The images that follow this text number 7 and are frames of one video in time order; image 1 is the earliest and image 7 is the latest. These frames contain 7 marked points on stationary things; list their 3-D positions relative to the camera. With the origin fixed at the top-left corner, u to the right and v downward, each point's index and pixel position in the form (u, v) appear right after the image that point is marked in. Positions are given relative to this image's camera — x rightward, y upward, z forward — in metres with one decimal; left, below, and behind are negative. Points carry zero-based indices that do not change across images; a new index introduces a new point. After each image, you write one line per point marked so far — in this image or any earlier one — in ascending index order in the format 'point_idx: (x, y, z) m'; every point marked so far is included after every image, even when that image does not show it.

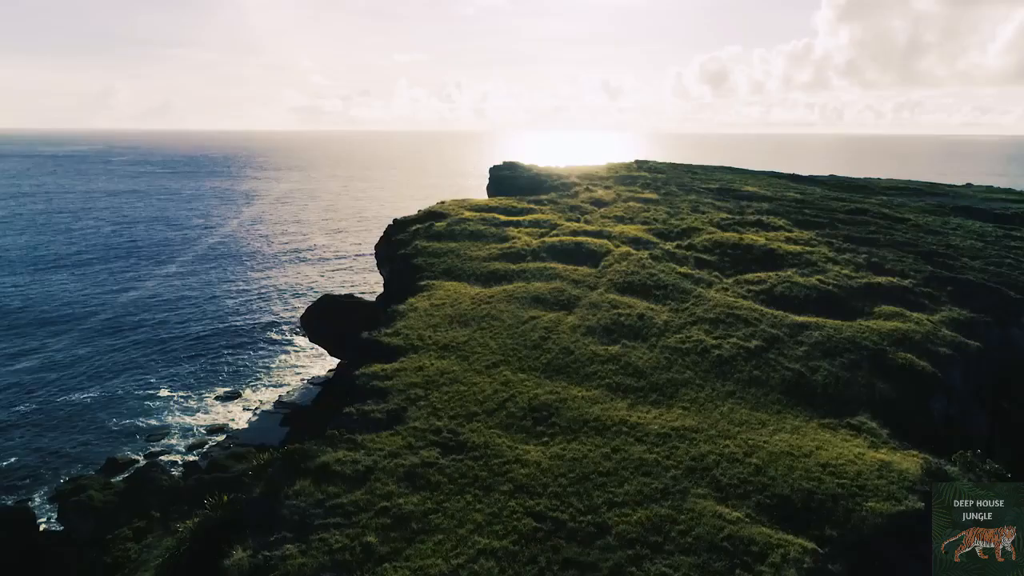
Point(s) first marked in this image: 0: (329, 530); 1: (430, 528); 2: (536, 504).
0: (-4.5, -5.8, +18.3) m
1: (-2.0, -5.9, +18.7) m
2: (+0.6, -5.6, +19.8) m
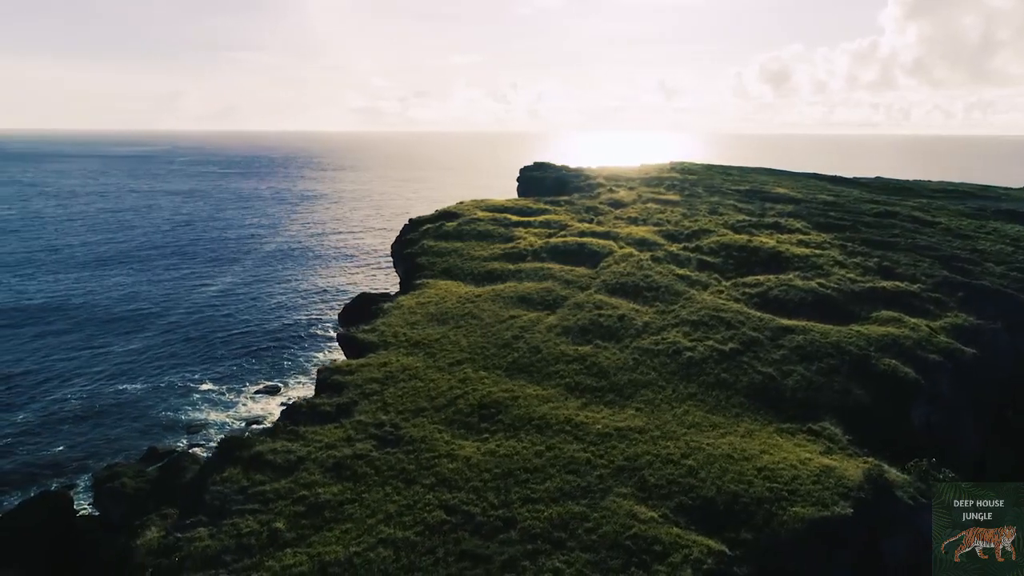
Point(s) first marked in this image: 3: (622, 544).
0: (-6.8, -5.7, +19.1) m
1: (-4.3, -5.8, +19.3) m
2: (-1.6, -5.6, +20.3) m
3: (+2.6, -6.2, +18.6) m
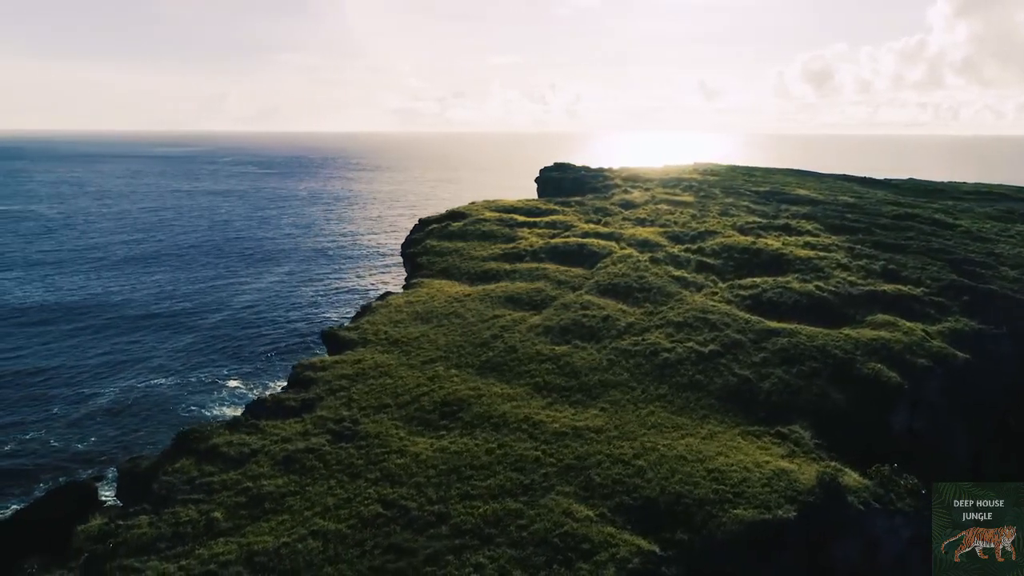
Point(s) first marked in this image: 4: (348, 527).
0: (-8.5, -5.6, +19.7) m
1: (-6.0, -5.7, +19.7) m
2: (-3.3, -5.5, +20.6) m
3: (+0.9, -6.2, +18.8) m
4: (-4.1, -5.9, +19.0) m
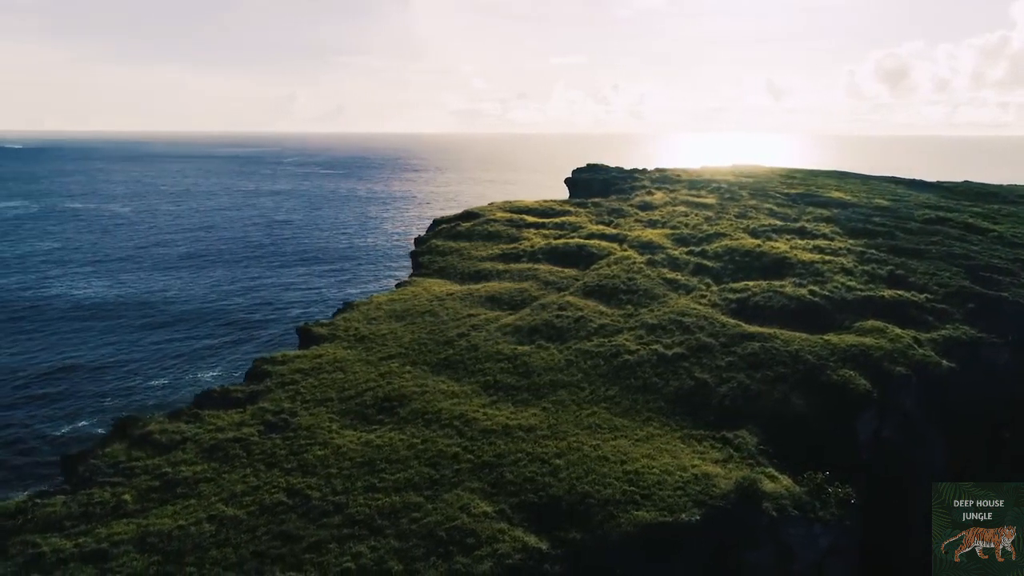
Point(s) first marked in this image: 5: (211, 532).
0: (-11.2, -5.4, +20.8) m
1: (-8.7, -5.6, +20.7) m
2: (-5.9, -5.4, +21.4) m
3: (-1.9, -6.2, +19.2) m
4: (-6.9, -5.8, +19.8) m
5: (-7.4, -6.0, +18.8) m
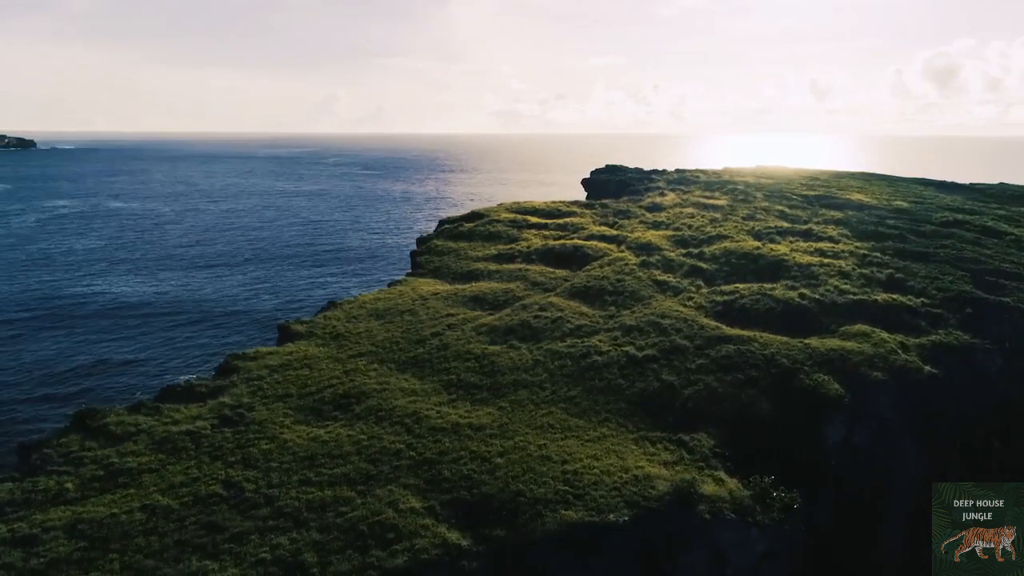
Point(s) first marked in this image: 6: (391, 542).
0: (-13.1, -5.3, +21.7) m
1: (-10.7, -5.5, +21.4) m
2: (-7.9, -5.4, +21.9) m
3: (-3.9, -6.2, +19.6) m
4: (-8.9, -5.8, +20.4) m
5: (-9.5, -6.0, +19.5) m
6: (-3.0, -6.4, +19.2) m
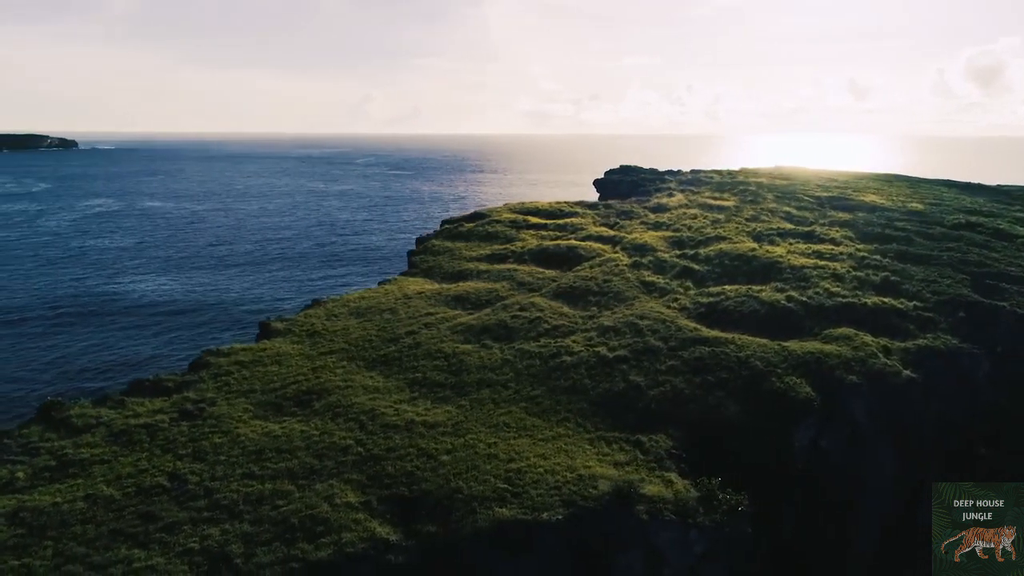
0: (-14.9, -5.2, +22.4) m
1: (-12.4, -5.4, +22.0) m
2: (-9.6, -5.3, +22.5) m
3: (-5.8, -6.1, +20.0) m
4: (-10.7, -5.7, +21.0) m
5: (-11.3, -5.9, +20.1) m
6: (-4.9, -6.3, +19.5) m
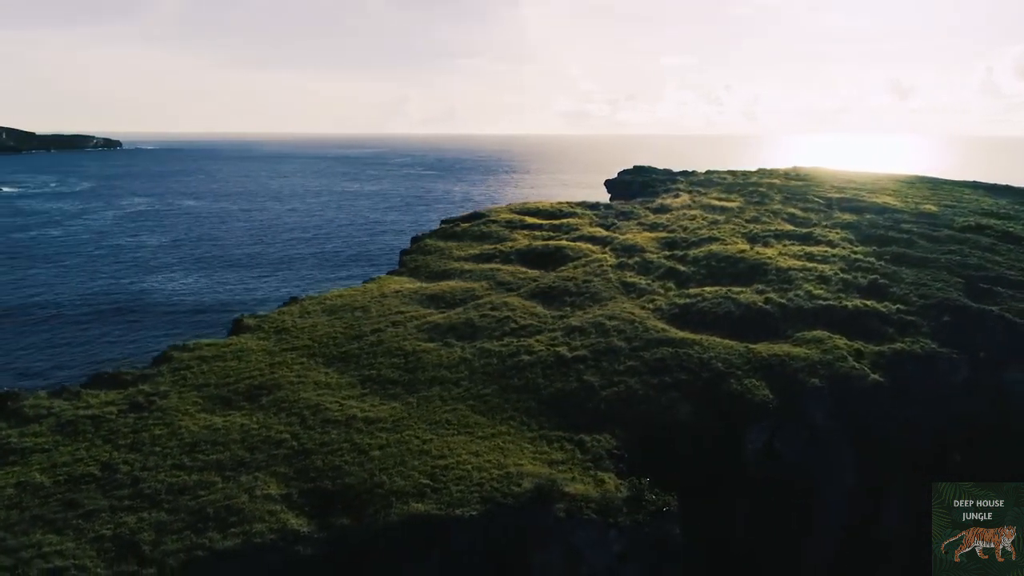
0: (-17.2, -5.0, +23.3) m
1: (-14.7, -5.2, +22.9) m
2: (-11.9, -5.2, +23.2) m
3: (-8.2, -6.0, +20.5) m
4: (-13.1, -5.5, +21.7) m
5: (-13.7, -5.7, +20.9) m
6: (-7.3, -6.3, +20.0) m
